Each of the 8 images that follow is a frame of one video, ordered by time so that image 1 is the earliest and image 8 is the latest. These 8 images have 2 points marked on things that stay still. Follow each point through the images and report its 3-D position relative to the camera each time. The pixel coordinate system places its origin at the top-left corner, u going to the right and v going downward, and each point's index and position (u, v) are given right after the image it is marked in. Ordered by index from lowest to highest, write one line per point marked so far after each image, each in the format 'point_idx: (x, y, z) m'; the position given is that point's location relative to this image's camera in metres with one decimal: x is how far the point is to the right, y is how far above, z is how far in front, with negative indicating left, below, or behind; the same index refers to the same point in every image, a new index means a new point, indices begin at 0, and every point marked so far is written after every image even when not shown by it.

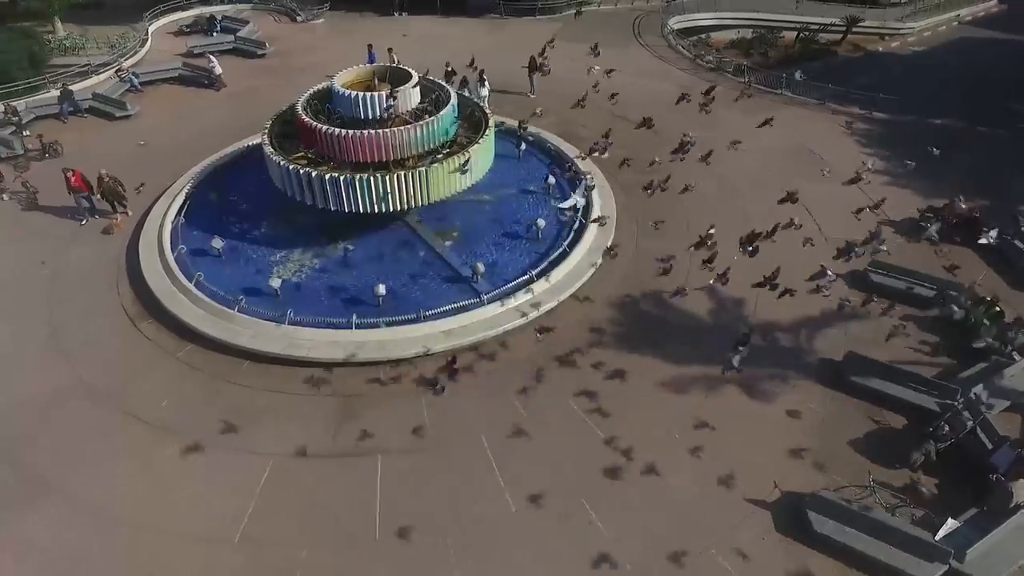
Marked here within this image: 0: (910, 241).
0: (+11.9, +1.4, +18.4) m
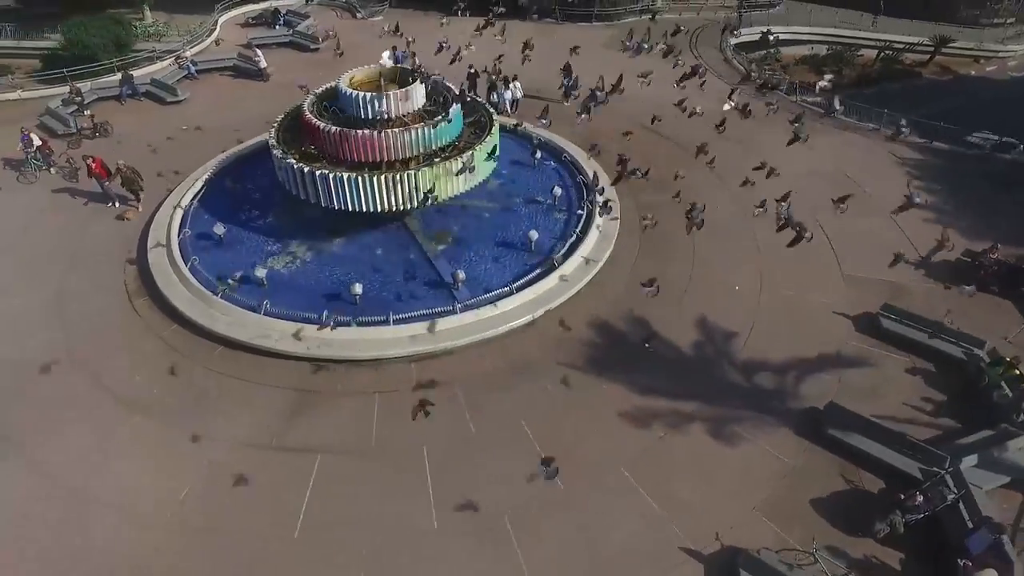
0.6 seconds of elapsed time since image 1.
0: (+11.7, 0.0, +16.8) m
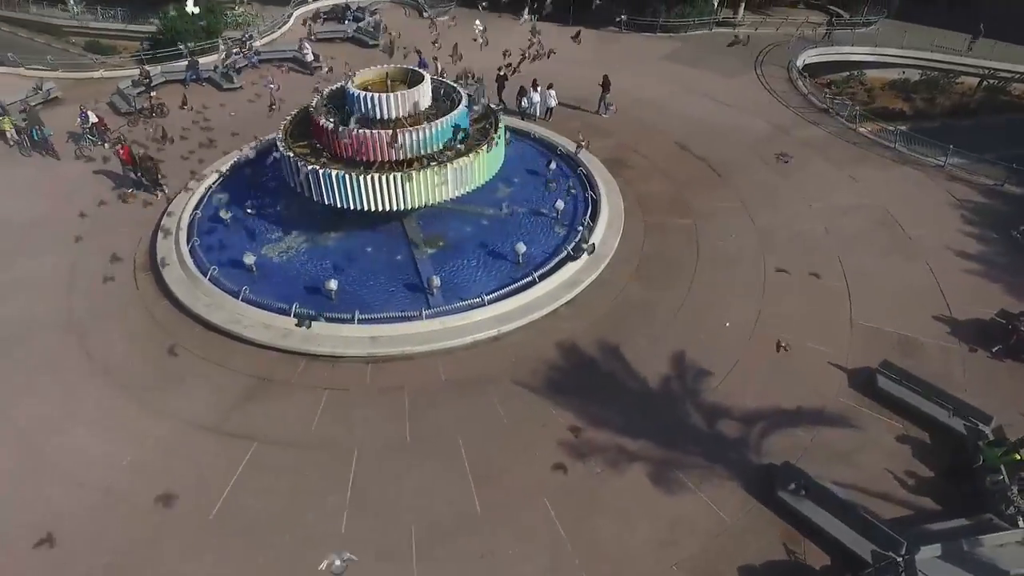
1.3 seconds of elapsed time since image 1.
0: (+11.0, -1.4, +15.0) m
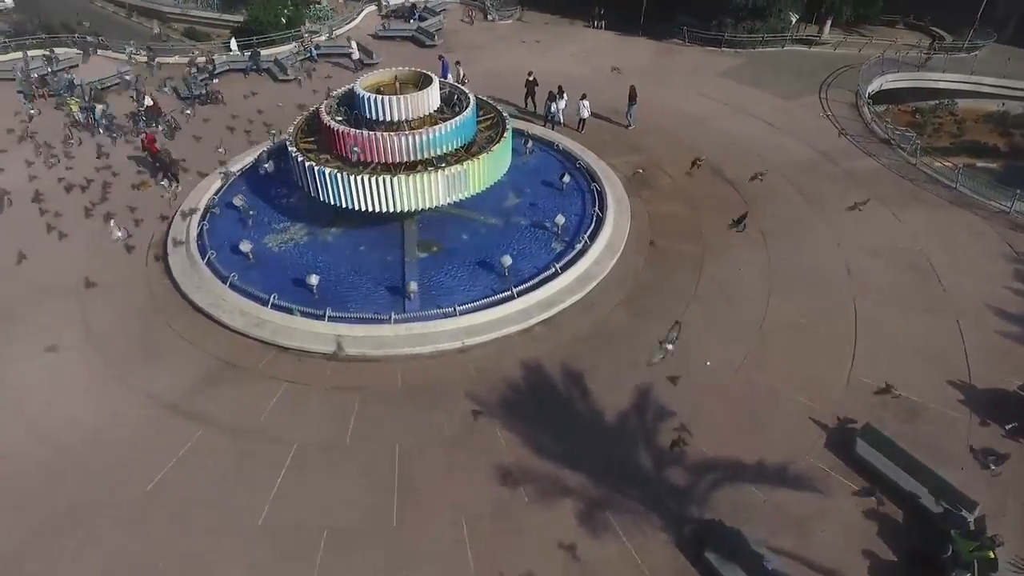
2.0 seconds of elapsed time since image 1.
0: (+10.0, -2.9, +13.3) m
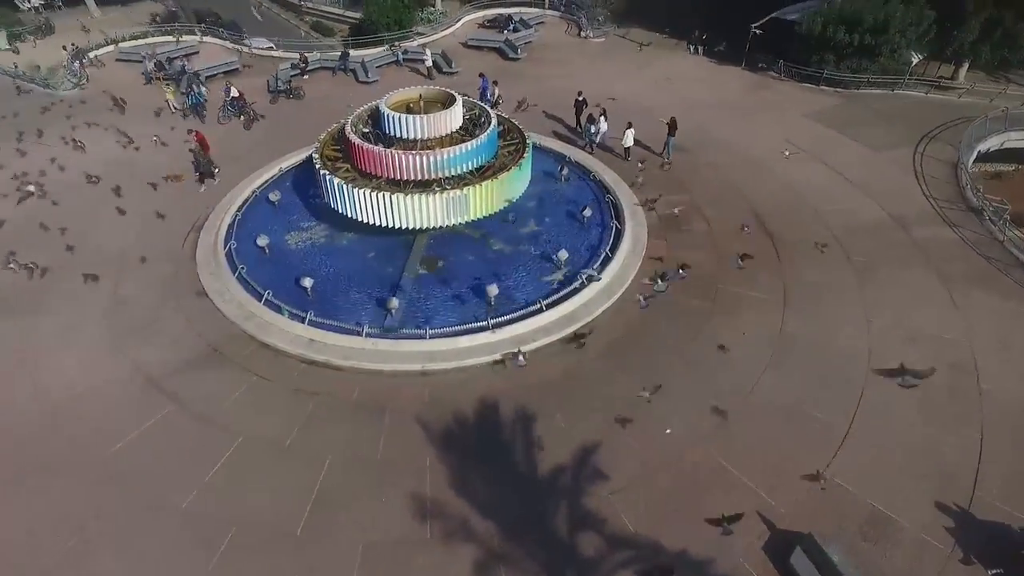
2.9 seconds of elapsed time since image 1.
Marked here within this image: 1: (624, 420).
0: (+8.3, -5.0, +11.6) m
1: (+2.6, -3.0, +14.0) m
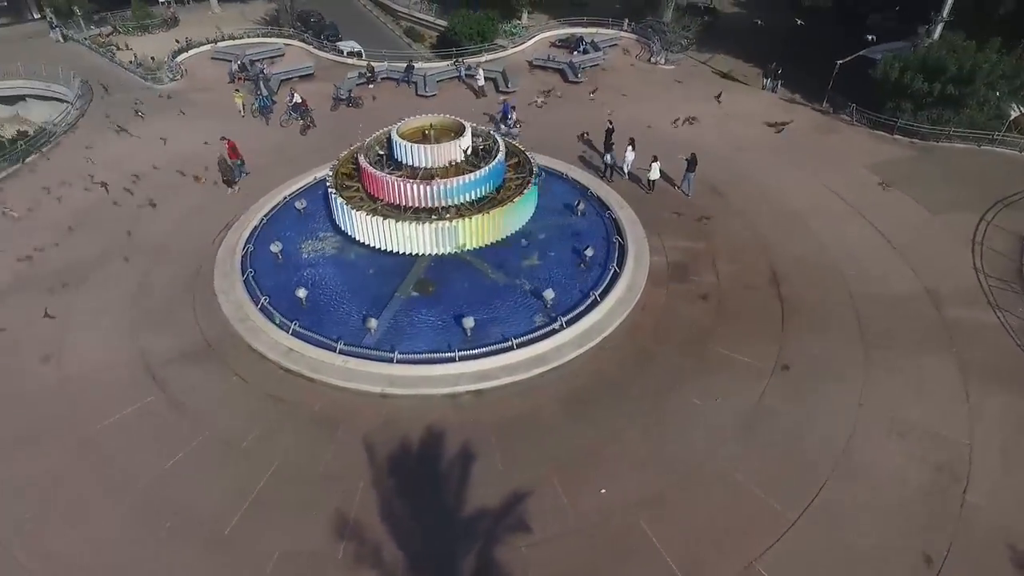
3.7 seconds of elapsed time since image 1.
0: (+6.3, -6.8, +10.7) m
1: (+1.2, -4.2, +14.0) m
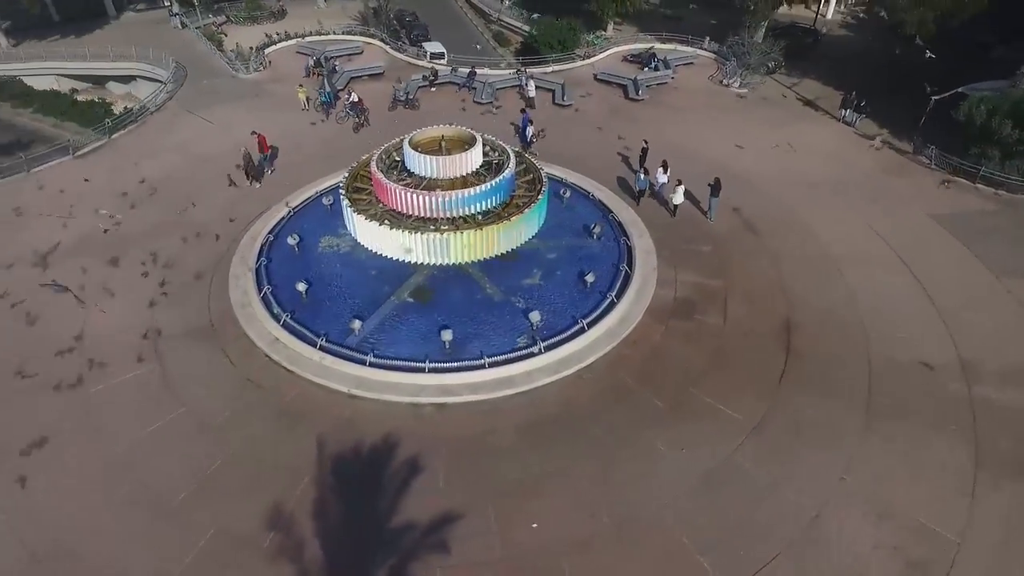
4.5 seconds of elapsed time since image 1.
0: (+4.0, -7.9, +9.9) m
1: (-0.2, -4.8, +13.9) m
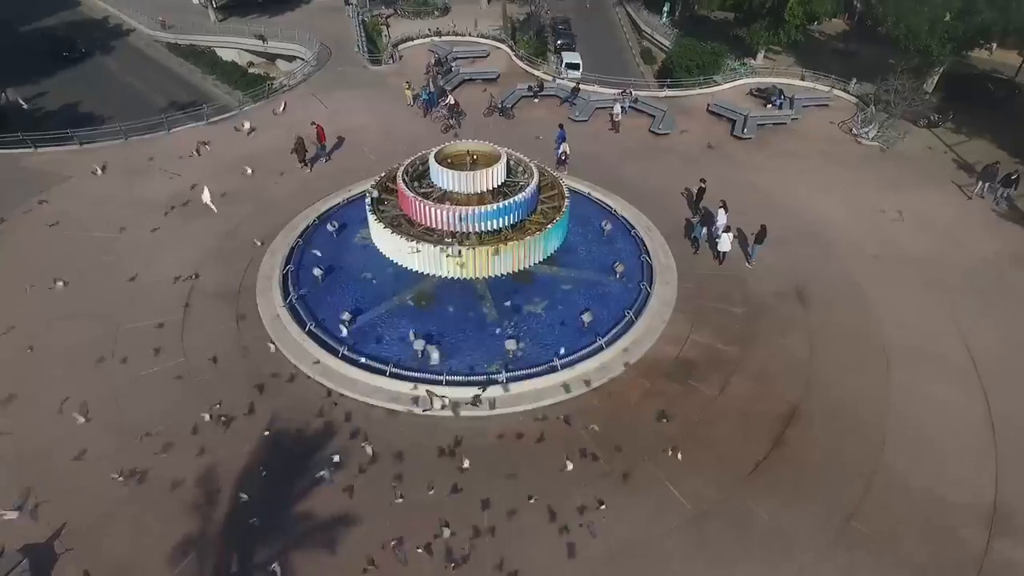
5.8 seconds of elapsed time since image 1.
0: (0.0, -9.0, +9.2) m
1: (-2.5, -5.2, +14.0) m
